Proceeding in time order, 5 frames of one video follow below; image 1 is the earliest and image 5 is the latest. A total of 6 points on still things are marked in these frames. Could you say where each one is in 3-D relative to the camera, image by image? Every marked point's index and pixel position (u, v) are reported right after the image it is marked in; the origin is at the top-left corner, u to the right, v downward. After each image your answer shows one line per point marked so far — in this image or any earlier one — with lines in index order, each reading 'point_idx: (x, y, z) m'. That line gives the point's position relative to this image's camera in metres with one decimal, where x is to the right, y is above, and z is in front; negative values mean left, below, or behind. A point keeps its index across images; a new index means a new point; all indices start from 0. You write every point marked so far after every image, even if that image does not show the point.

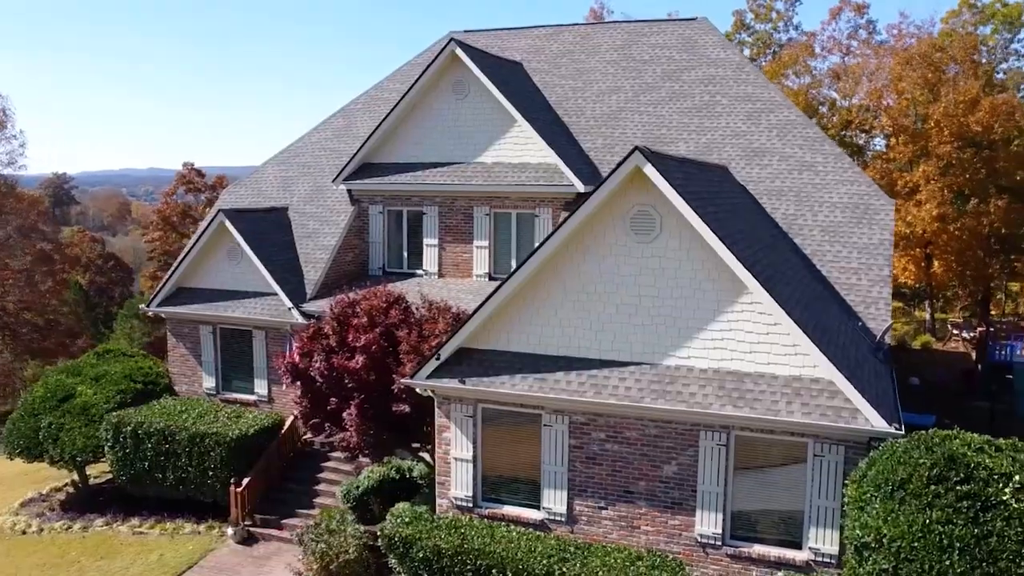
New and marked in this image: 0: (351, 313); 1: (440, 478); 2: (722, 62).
0: (-3.0, -0.5, +14.2) m
1: (-1.1, -3.0, +12.3) m
2: (+5.4, +5.8, +19.9) m
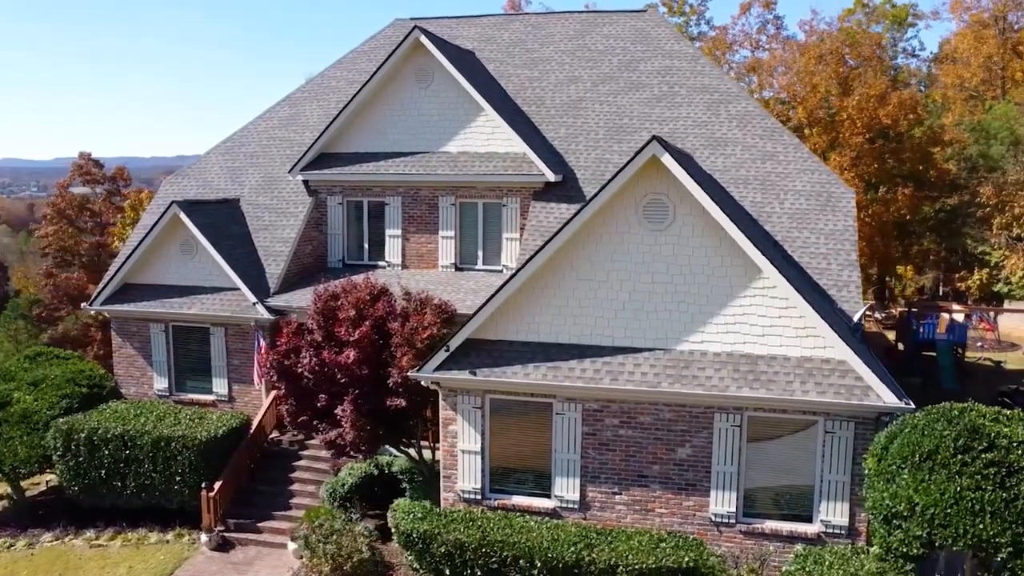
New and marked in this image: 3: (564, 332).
0: (-3.2, -0.3, +13.8) m
1: (-1.0, -2.9, +12.1) m
2: (+4.4, +6.2, +20.4) m
3: (+0.8, -0.7, +11.5) m
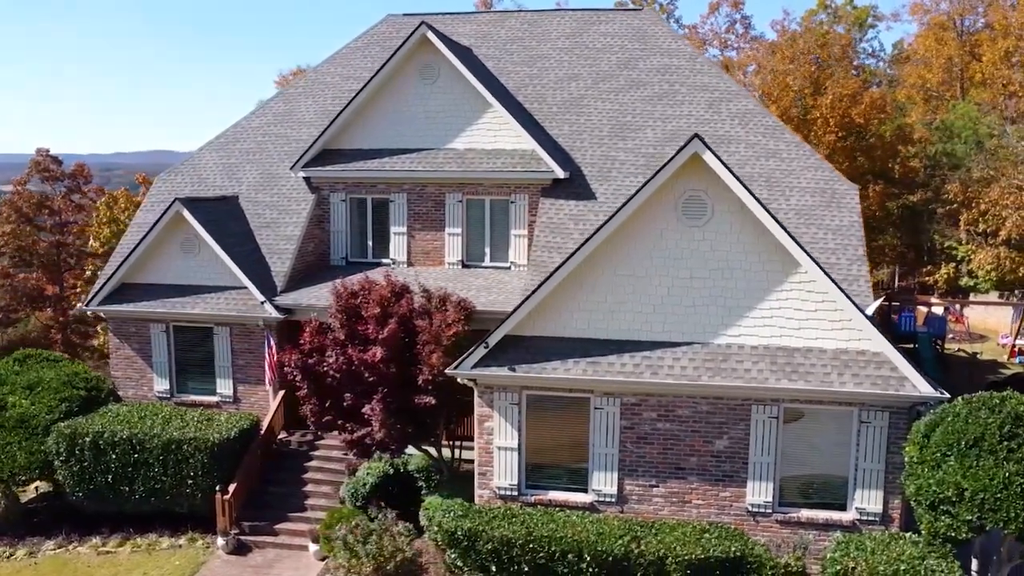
0: (-2.7, -0.3, +13.6) m
1: (-0.5, -2.8, +12.1) m
2: (+4.4, +6.3, +20.6) m
3: (+1.3, -0.6, +11.6) m
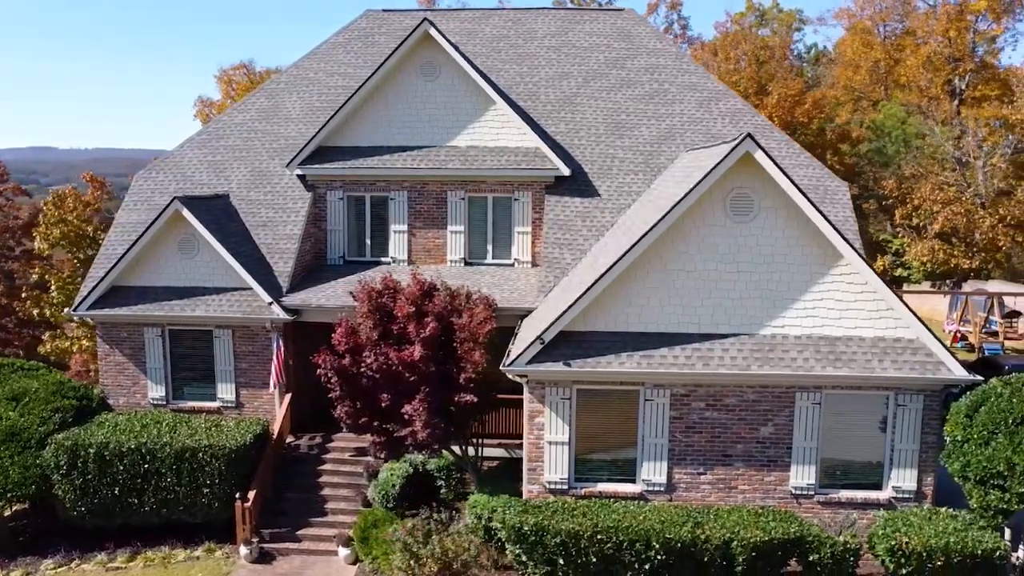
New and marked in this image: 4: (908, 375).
0: (-2.1, -0.3, +13.5) m
1: (+0.3, -2.8, +12.2) m
2: (+4.1, +6.4, +21.2) m
3: (+2.1, -0.5, +11.8) m
4: (+5.7, -1.3, +11.1) m
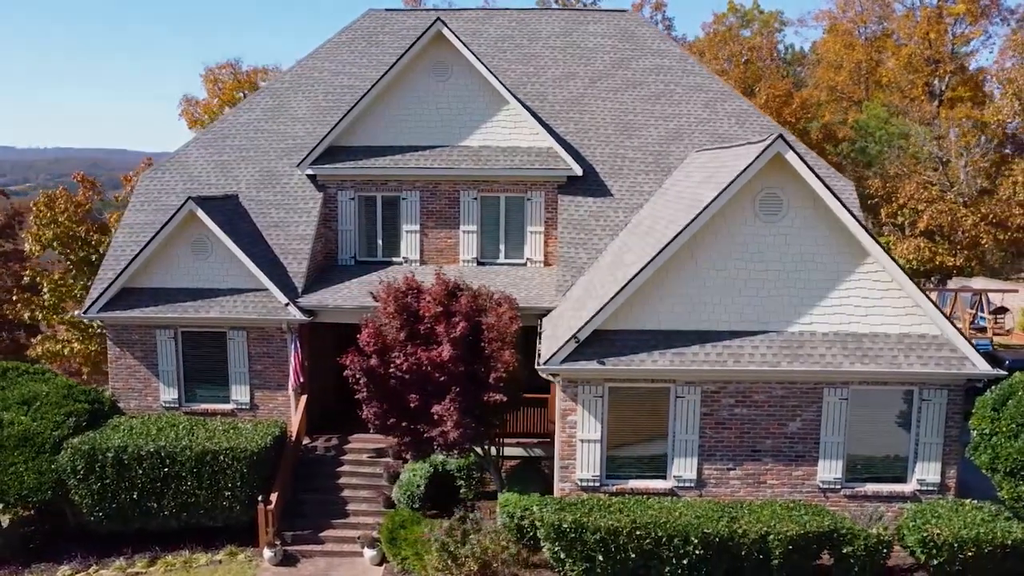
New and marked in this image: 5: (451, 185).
0: (-1.7, -0.3, +13.5) m
1: (+0.8, -2.8, +12.3) m
2: (+4.3, +6.5, +21.4) m
3: (+2.6, -0.5, +12.0) m
4: (+6.2, -1.2, +11.3) m
5: (-1.4, +2.4, +18.3) m
